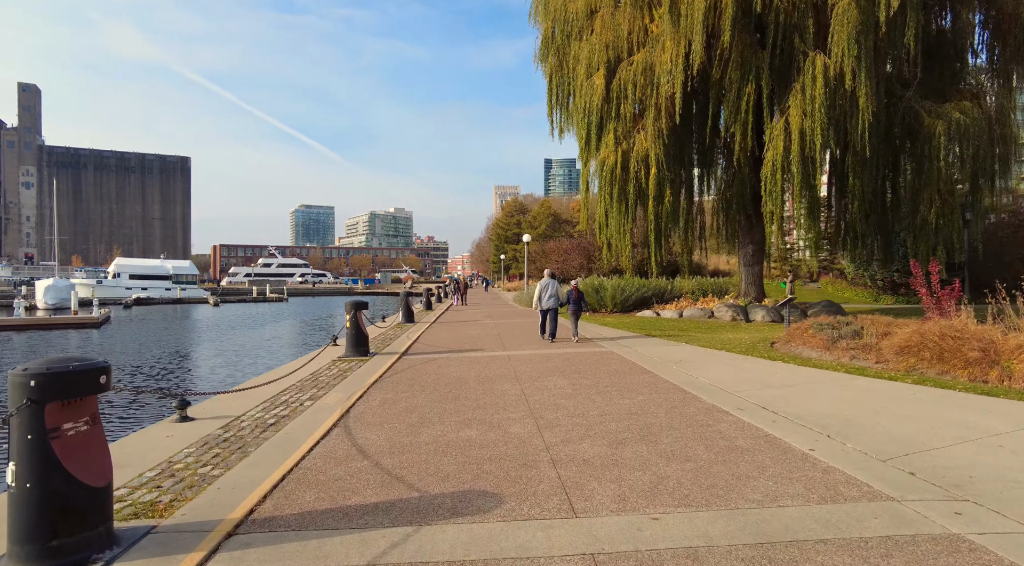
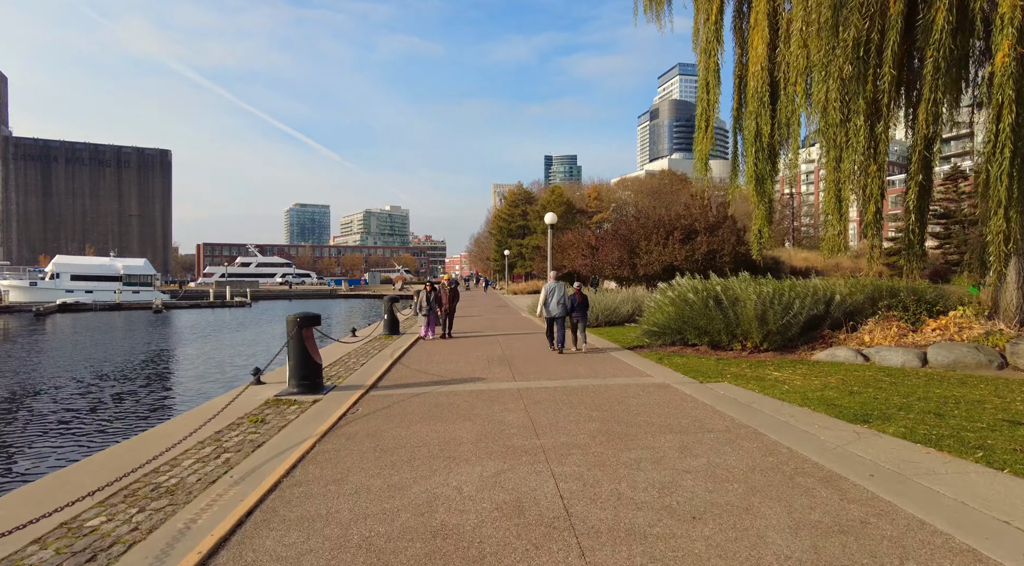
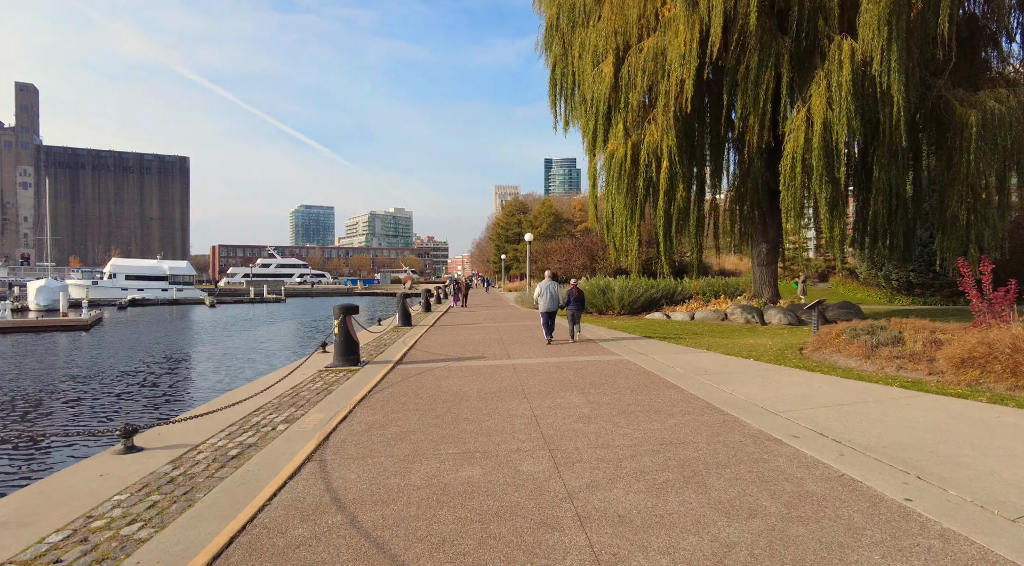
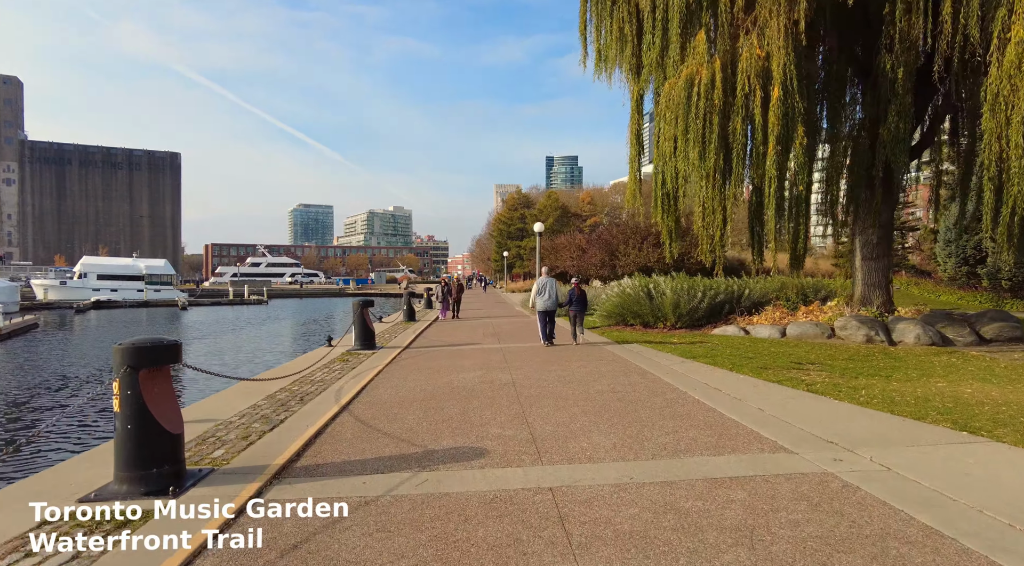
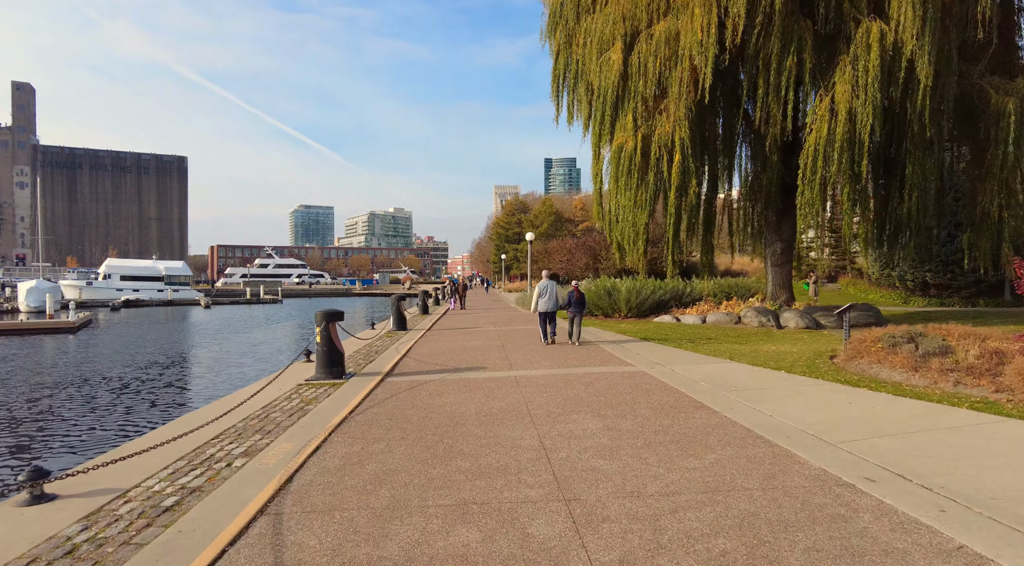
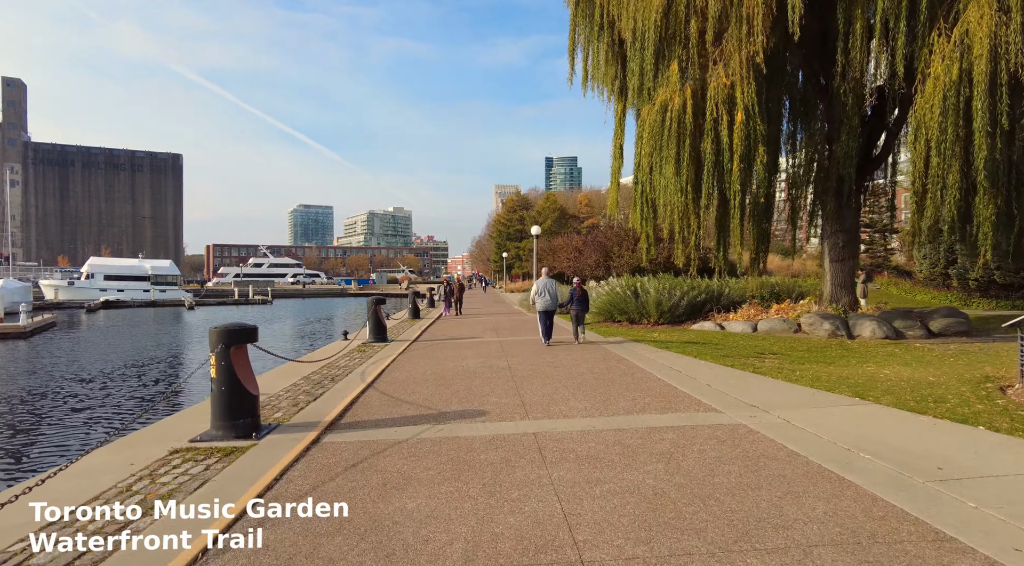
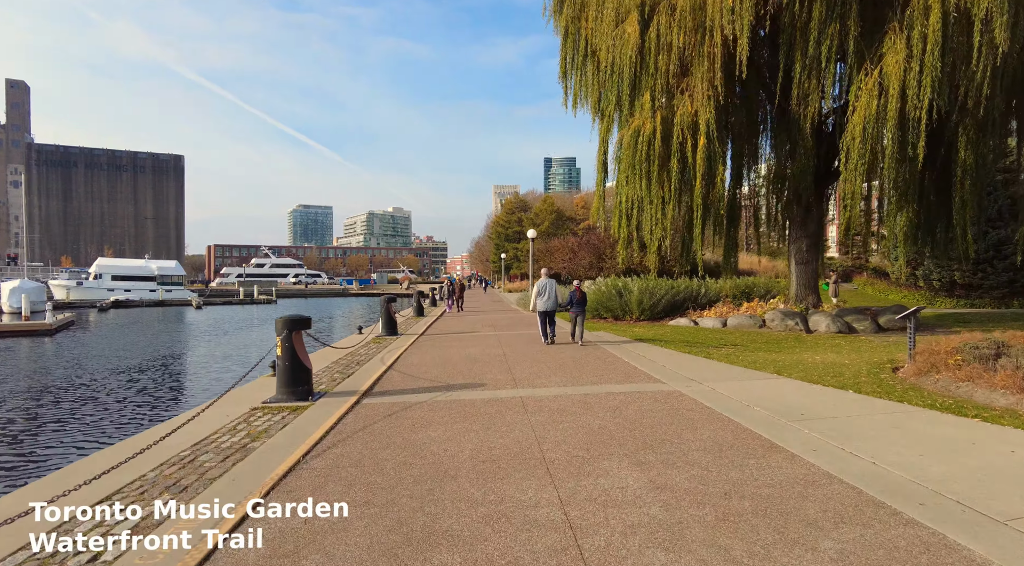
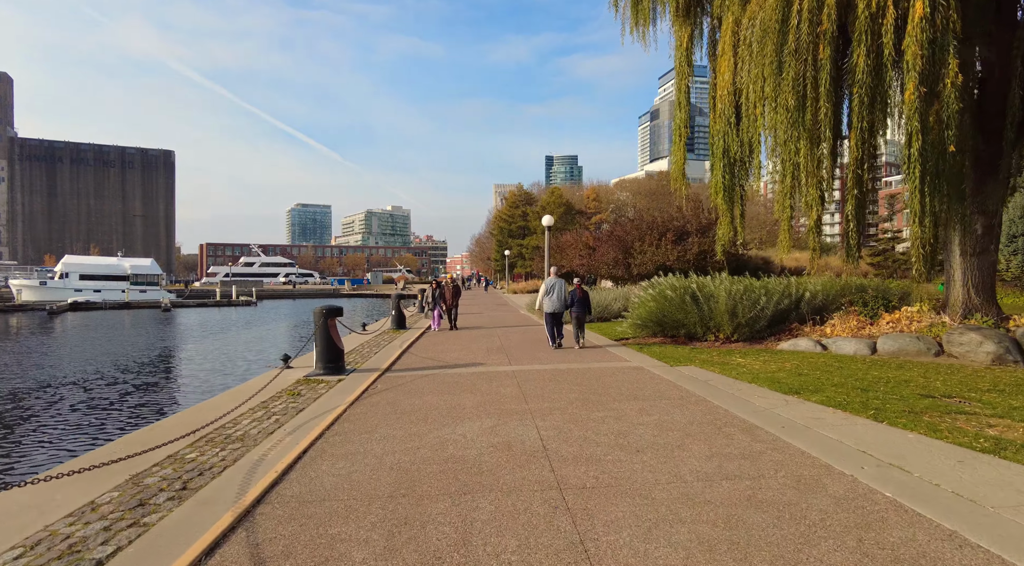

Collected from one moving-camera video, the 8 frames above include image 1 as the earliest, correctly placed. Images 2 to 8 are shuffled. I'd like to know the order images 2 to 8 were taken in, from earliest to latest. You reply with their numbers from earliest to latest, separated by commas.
3, 5, 7, 6, 4, 8, 2
